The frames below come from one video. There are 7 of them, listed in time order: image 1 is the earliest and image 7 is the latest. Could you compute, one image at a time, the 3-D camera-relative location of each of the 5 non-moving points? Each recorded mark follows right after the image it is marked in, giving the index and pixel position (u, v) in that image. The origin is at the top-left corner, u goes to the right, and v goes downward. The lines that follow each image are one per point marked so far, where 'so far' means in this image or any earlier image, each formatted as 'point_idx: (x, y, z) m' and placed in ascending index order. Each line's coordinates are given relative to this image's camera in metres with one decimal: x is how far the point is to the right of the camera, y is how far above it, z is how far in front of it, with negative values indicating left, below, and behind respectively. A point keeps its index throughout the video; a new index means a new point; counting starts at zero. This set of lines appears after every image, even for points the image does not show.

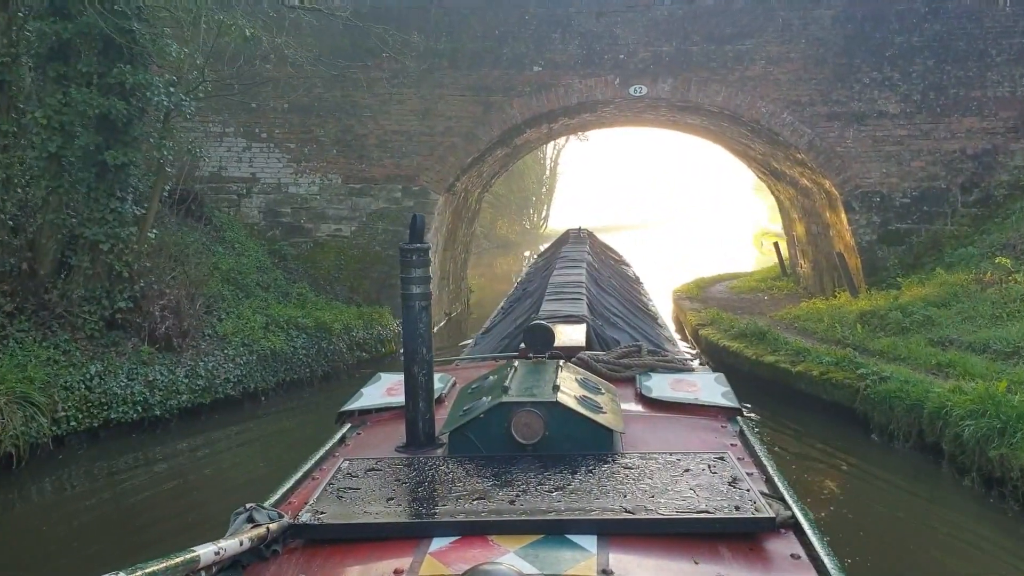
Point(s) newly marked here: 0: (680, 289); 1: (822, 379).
0: (+2.6, 0.0, +15.4) m
1: (+2.3, -0.7, +7.3) m
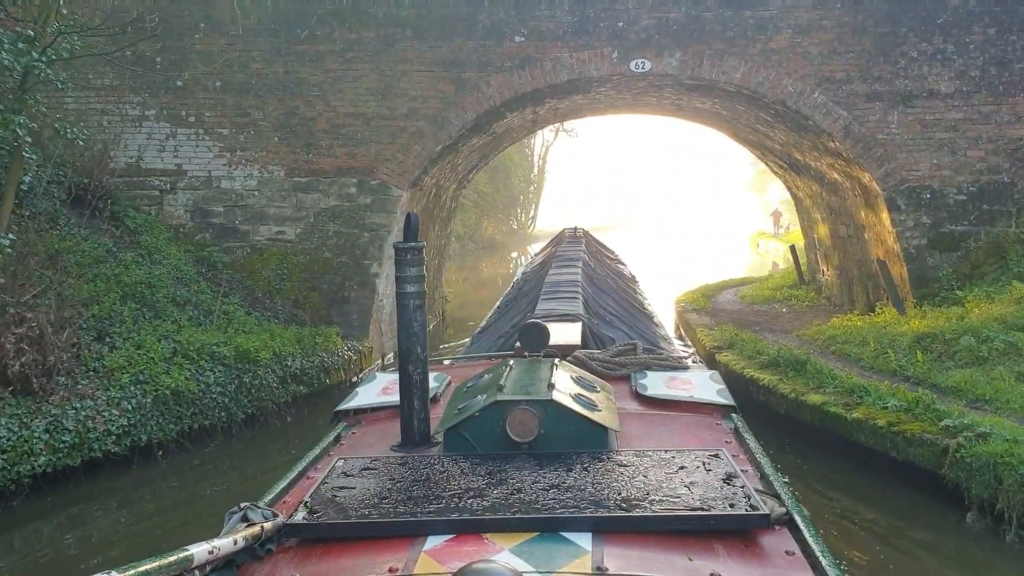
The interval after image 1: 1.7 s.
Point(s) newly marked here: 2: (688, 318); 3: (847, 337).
0: (+2.4, -0.1, +13.6) m
1: (+2.1, -0.8, +5.5) m
2: (+2.0, -0.3, +11.1) m
3: (+2.9, -0.4, +8.3) m
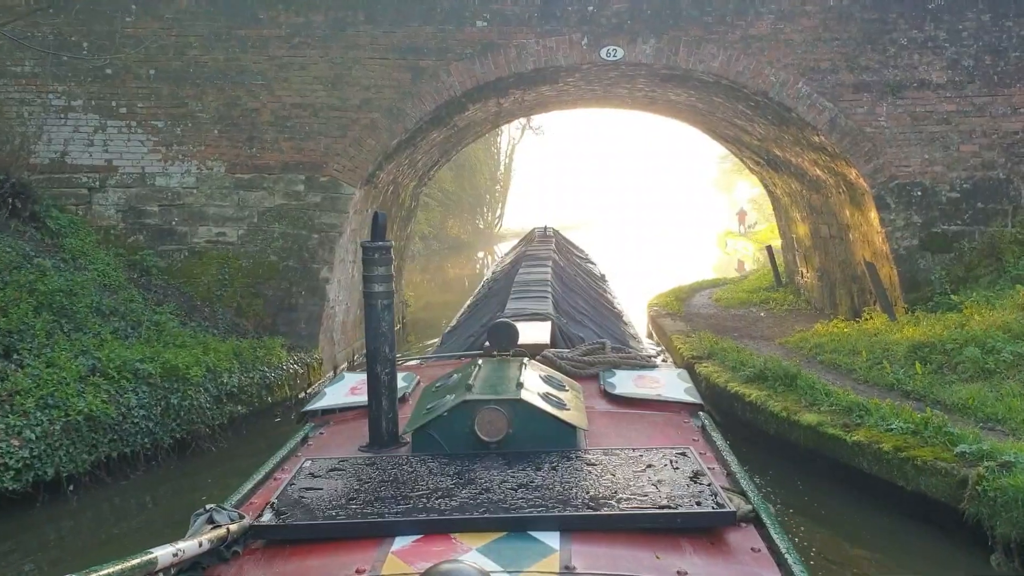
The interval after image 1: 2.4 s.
0: (+1.9, -0.2, +13.0) m
1: (+1.9, -0.8, +4.9) m
2: (+1.6, -0.4, +10.5) m
3: (+2.6, -0.5, +7.7) m
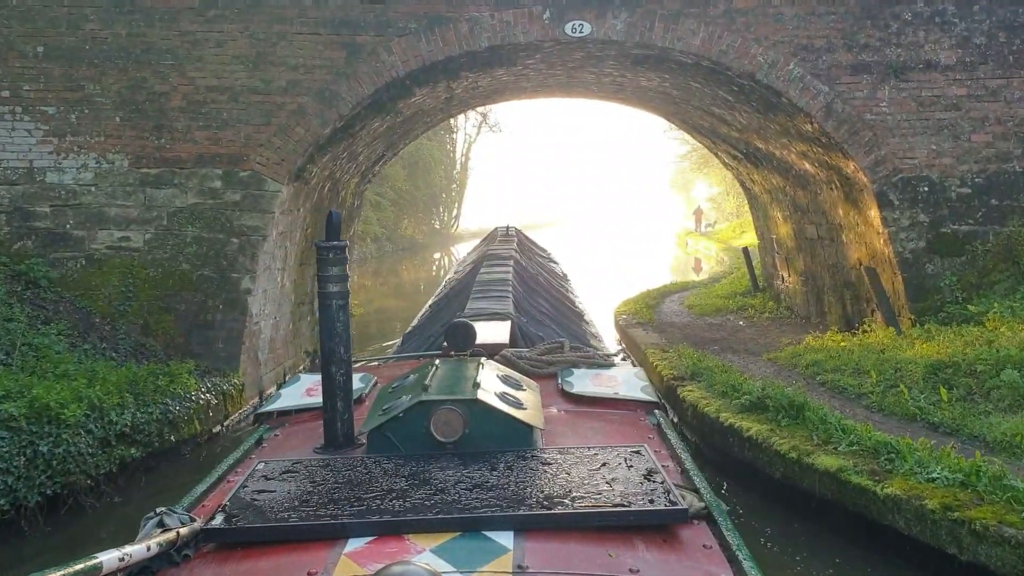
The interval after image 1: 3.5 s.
0: (+1.3, -0.2, +12.0) m
1: (+1.7, -0.9, +3.9) m
2: (+1.2, -0.4, +9.4) m
3: (+2.2, -0.5, +6.7) m
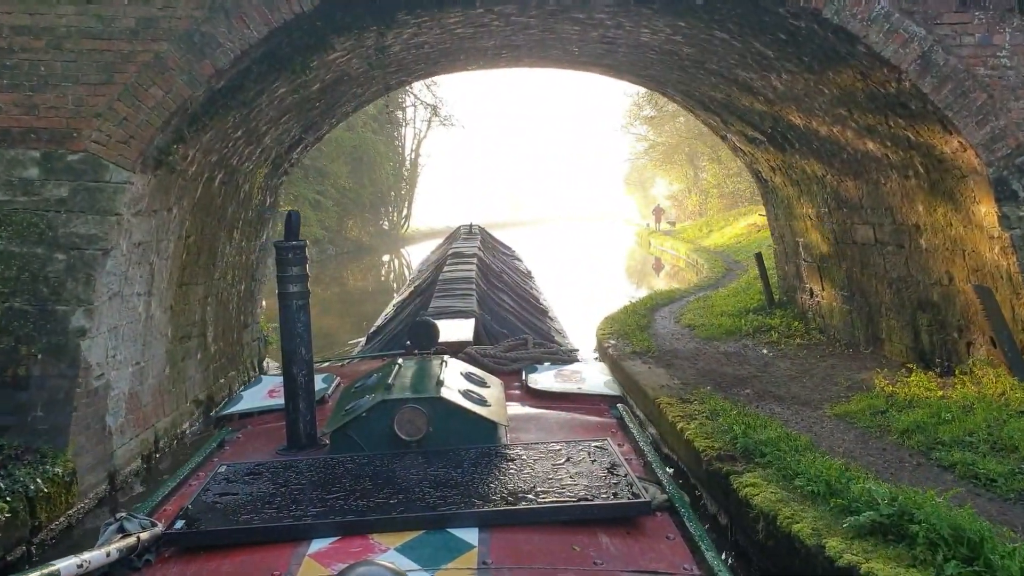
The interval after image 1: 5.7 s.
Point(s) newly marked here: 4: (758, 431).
0: (+0.9, -0.4, +9.8) m
1: (+1.7, -1.1, +1.7) m
2: (+0.9, -0.6, +7.2) m
3: (+2.1, -0.7, +4.6) m
4: (+1.2, -0.7, +4.9) m
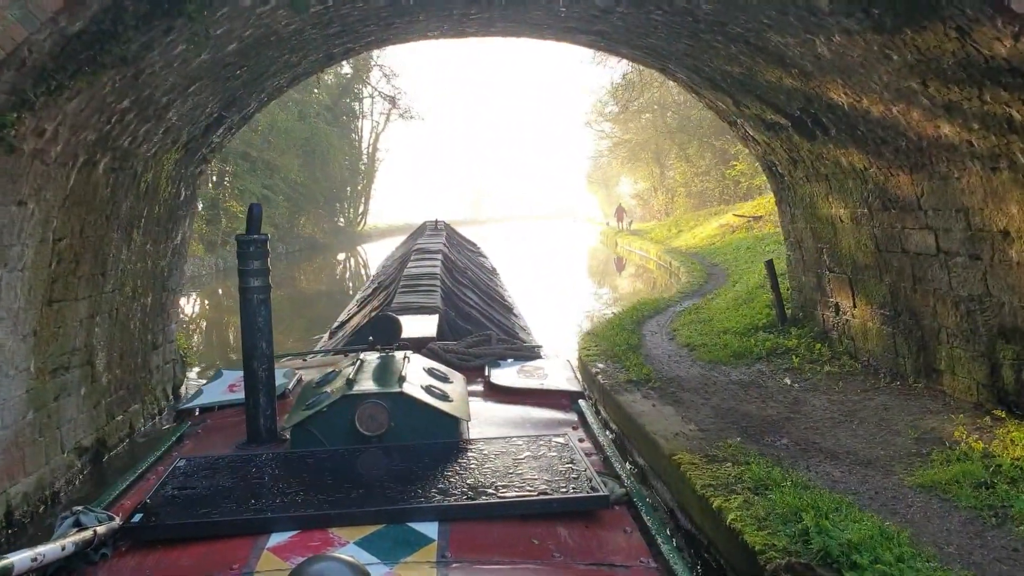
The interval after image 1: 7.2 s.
0: (+0.7, -0.5, +8.4) m
1: (+1.7, -1.2, +0.4) m
2: (+0.7, -0.7, +5.8) m
3: (+2.0, -0.8, +3.2) m
4: (+1.1, -0.8, +3.5) m
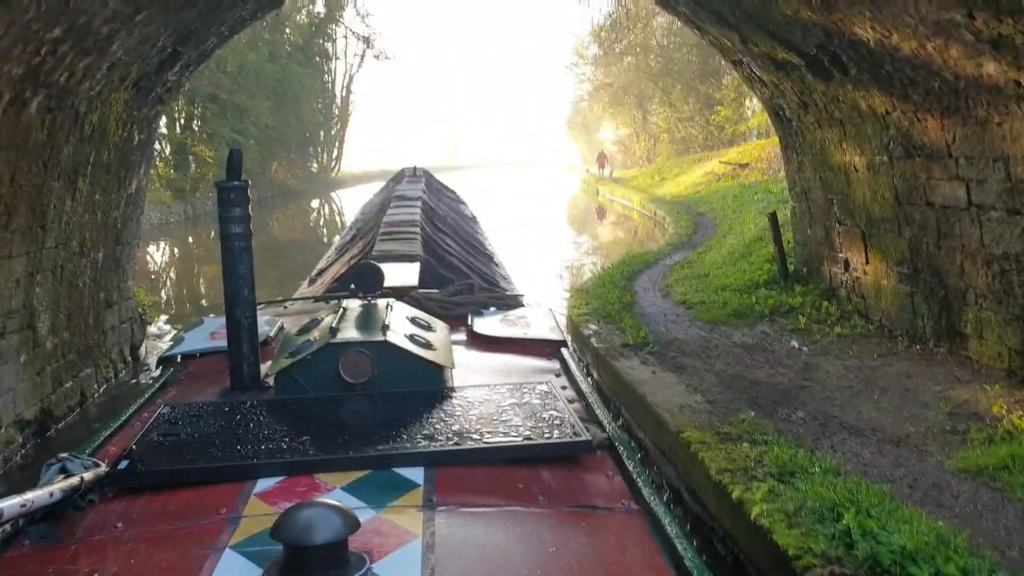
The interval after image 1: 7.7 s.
0: (+0.5, -0.1, +7.9) m
1: (+1.8, -1.2, -0.1) m
2: (+0.6, -0.5, +5.3) m
3: (+2.0, -0.7, +2.8) m
4: (+1.1, -0.7, +3.0) m
